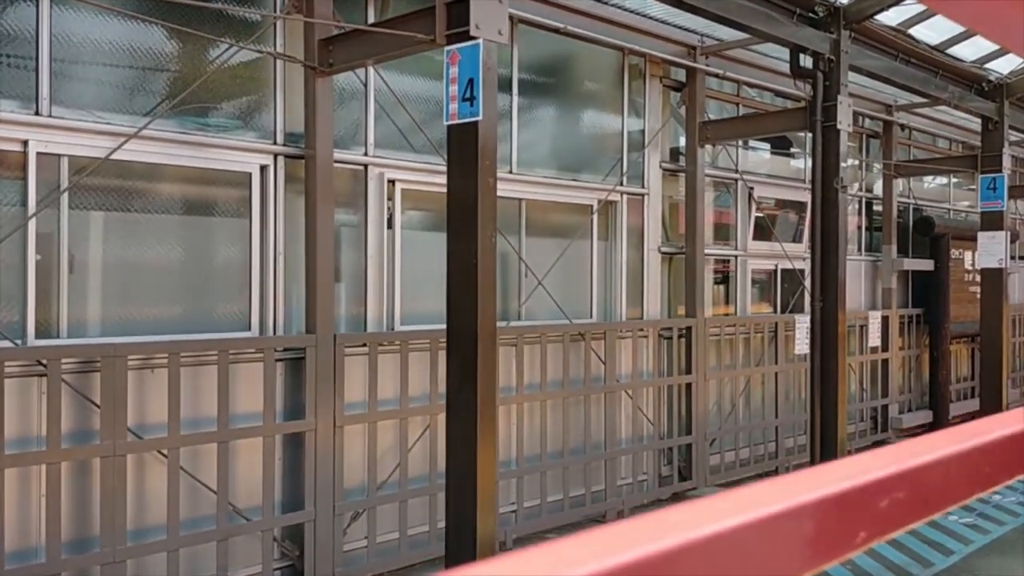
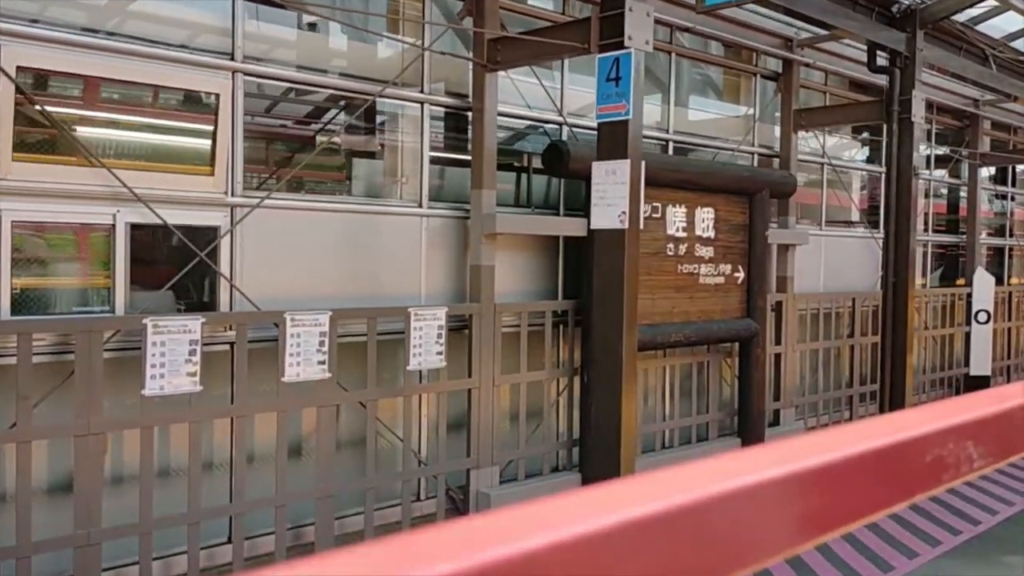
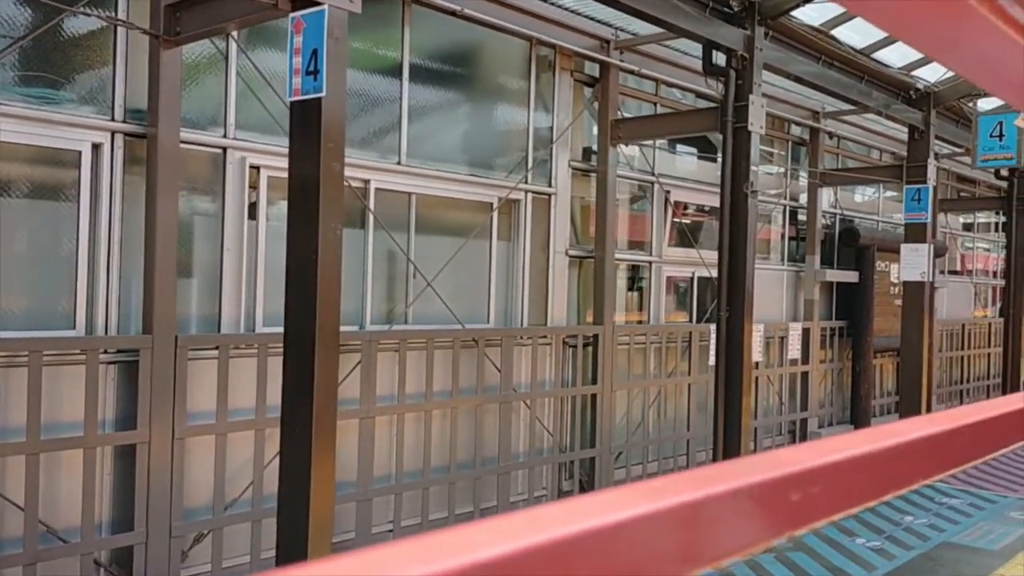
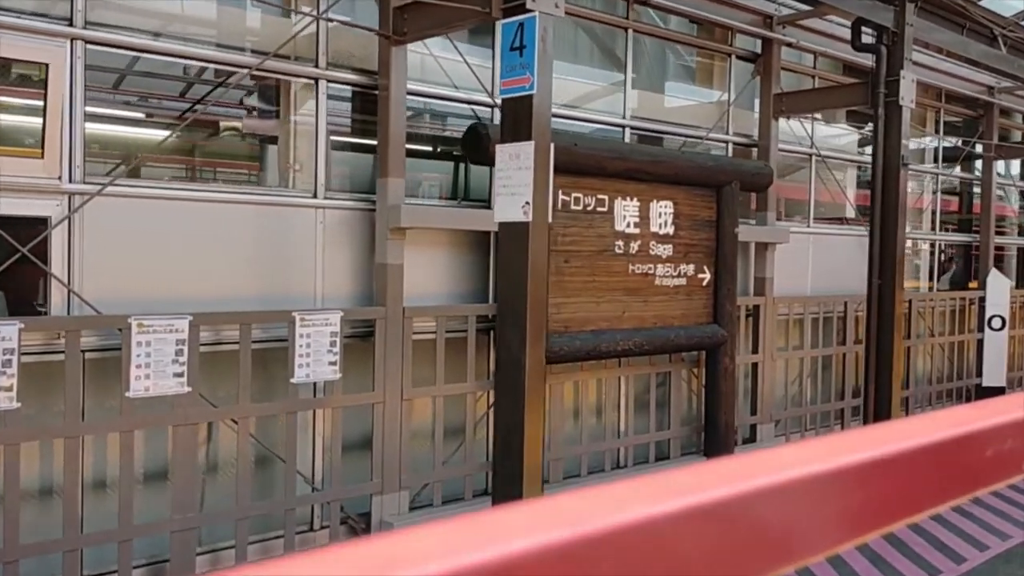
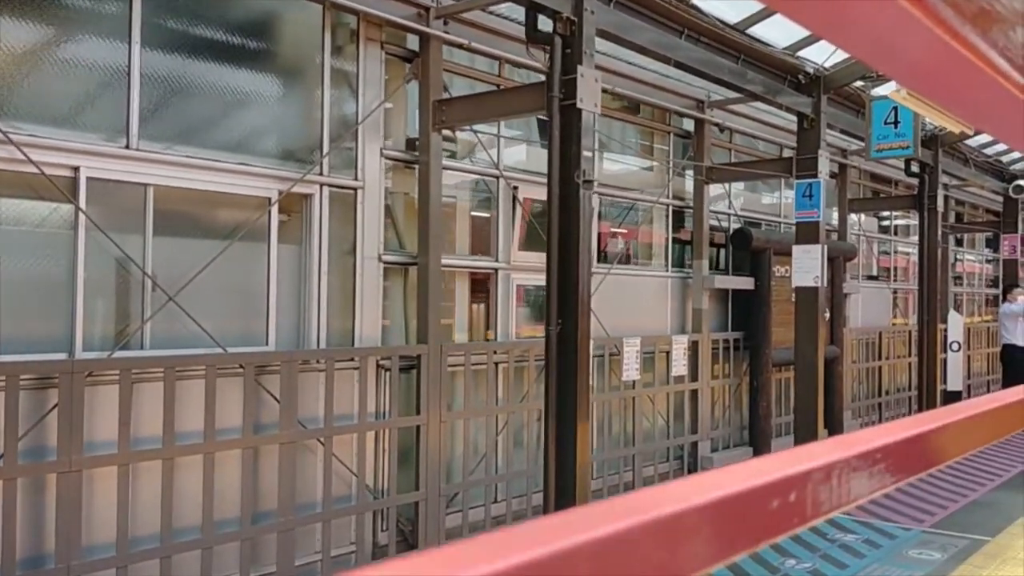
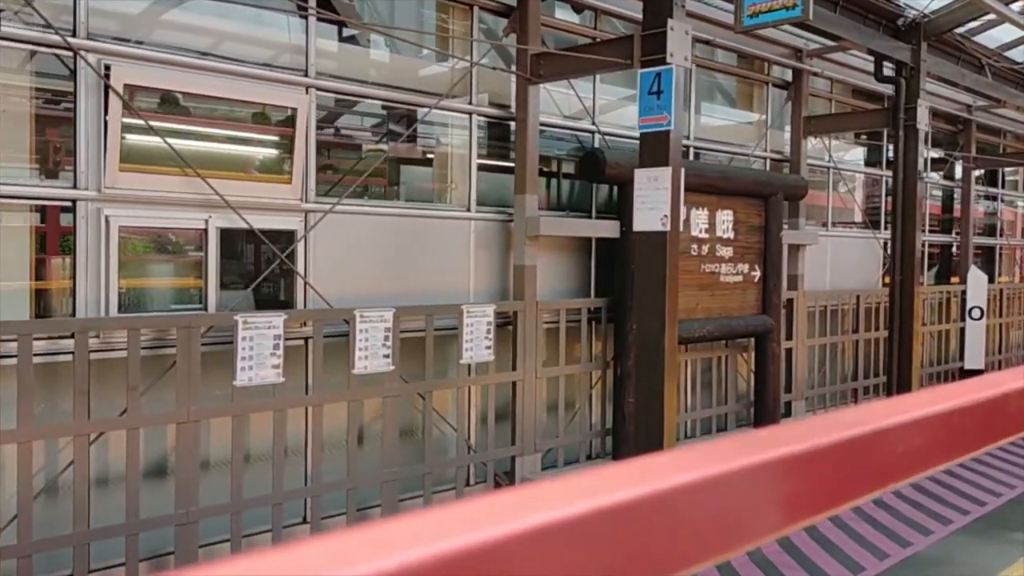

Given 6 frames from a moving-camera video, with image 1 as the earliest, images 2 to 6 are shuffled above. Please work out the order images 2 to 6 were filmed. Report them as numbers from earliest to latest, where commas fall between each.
3, 5, 6, 2, 4
